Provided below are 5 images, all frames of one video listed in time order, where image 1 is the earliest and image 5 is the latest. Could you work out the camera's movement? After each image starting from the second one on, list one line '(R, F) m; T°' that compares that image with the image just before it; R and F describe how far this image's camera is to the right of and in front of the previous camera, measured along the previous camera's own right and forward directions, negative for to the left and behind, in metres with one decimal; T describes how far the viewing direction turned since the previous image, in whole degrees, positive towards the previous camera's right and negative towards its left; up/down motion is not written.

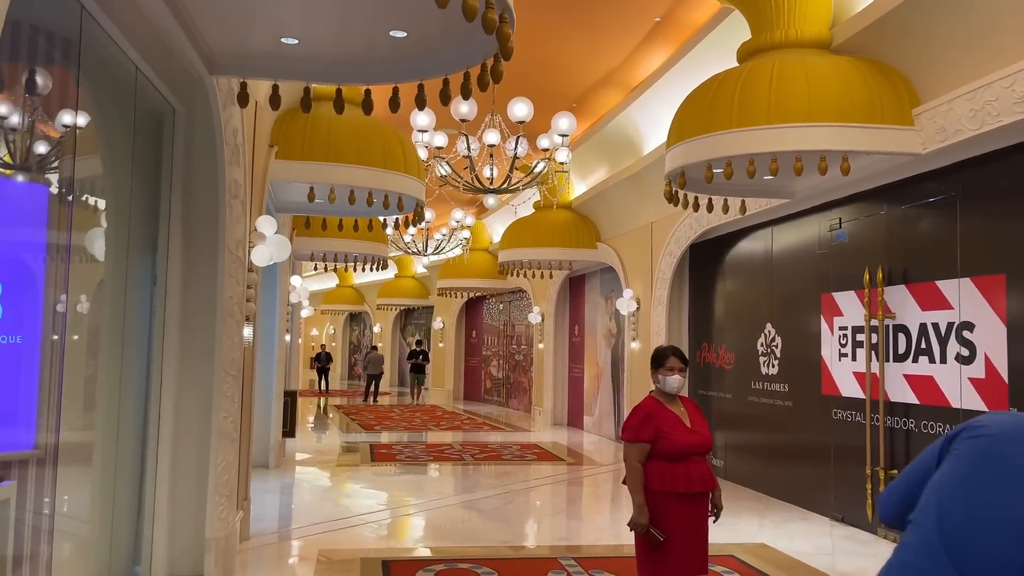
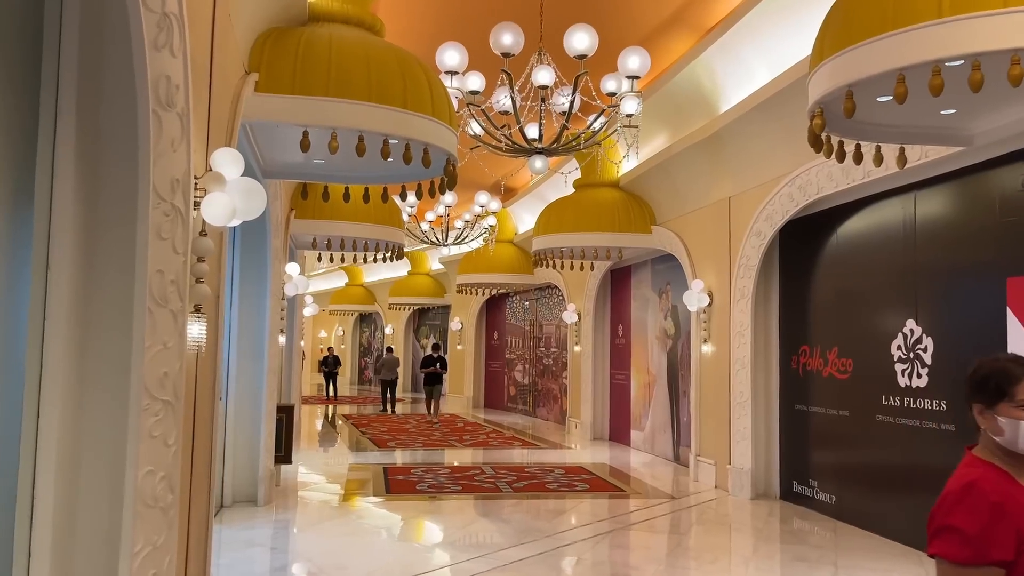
(-0.4, +1.9) m; -1°
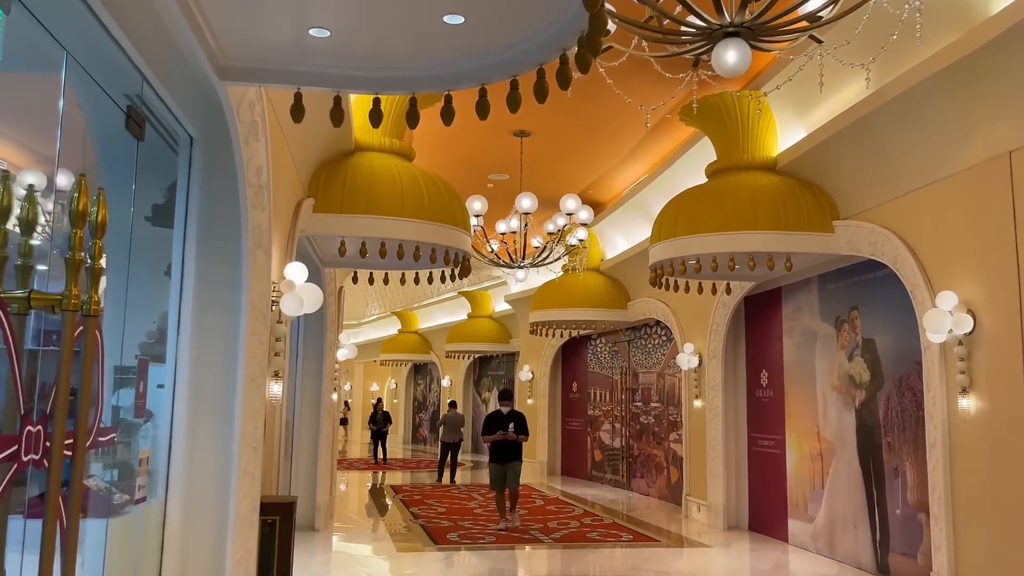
(-0.5, +3.2) m; -4°
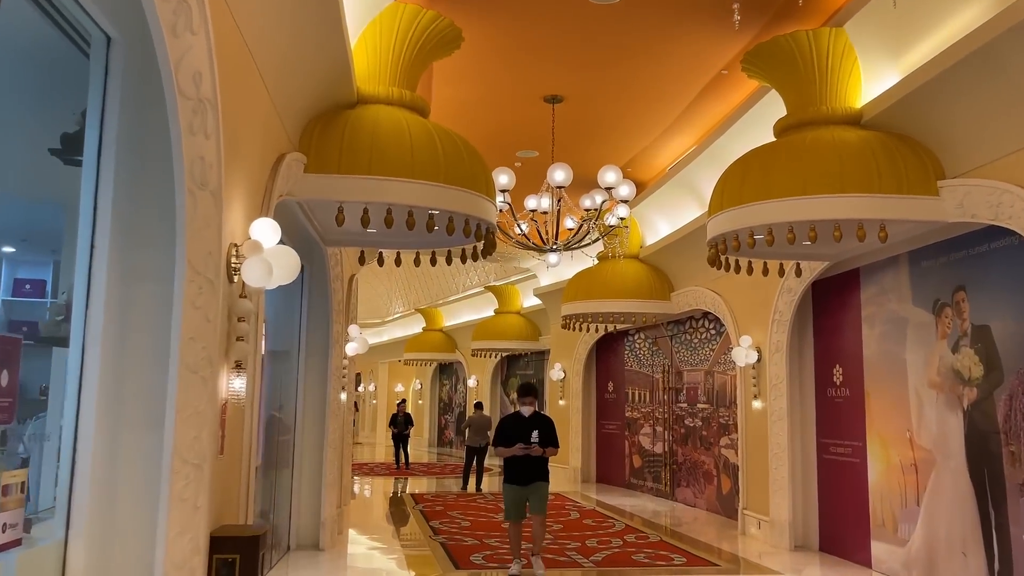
(0.0, +1.2) m; -2°
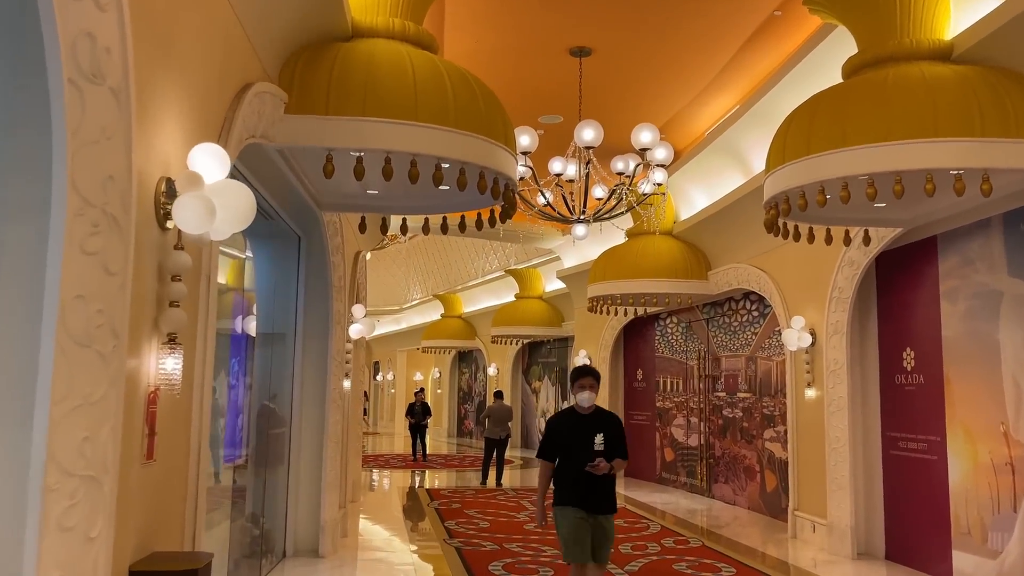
(0.0, +0.9) m; -1°
